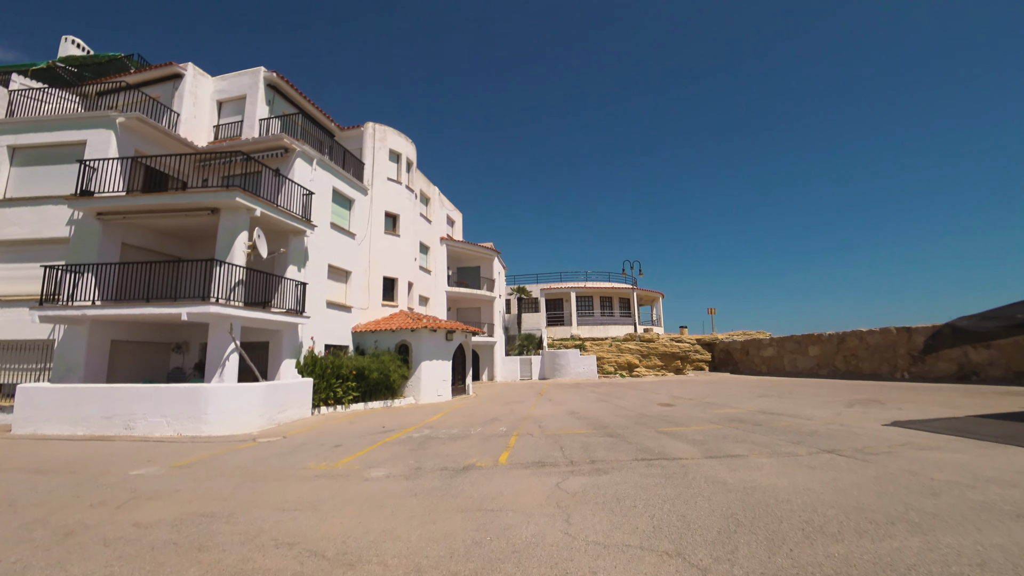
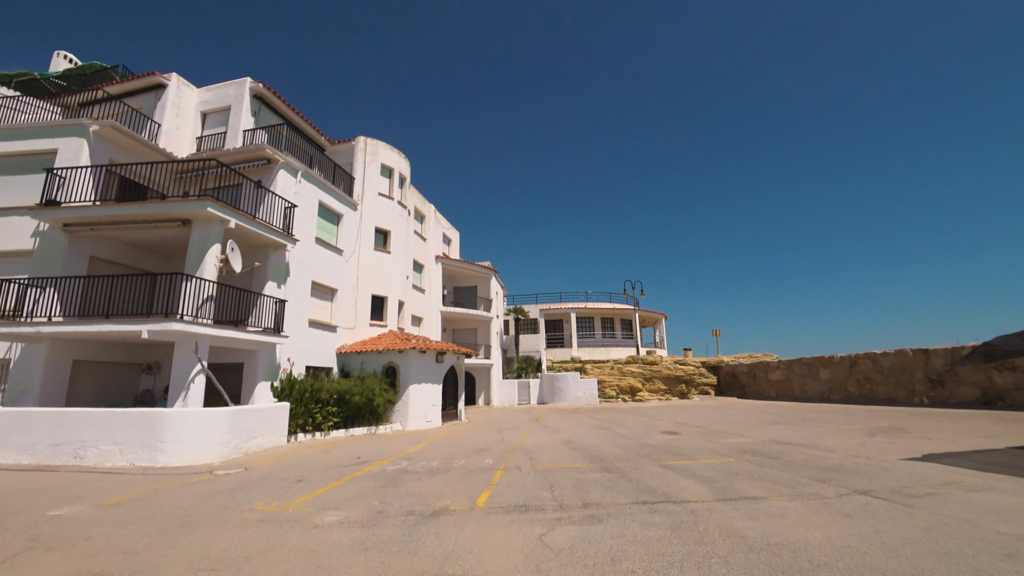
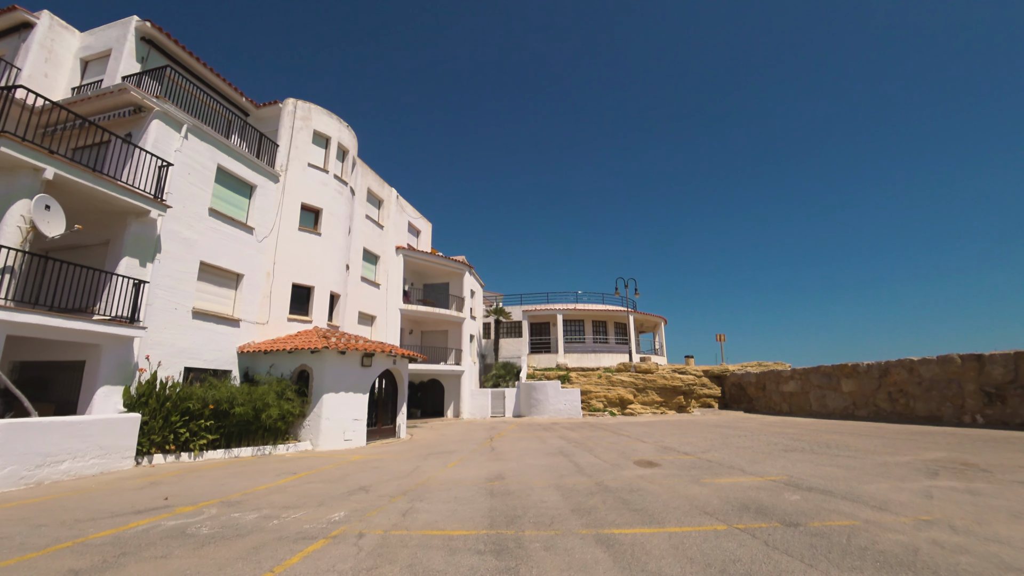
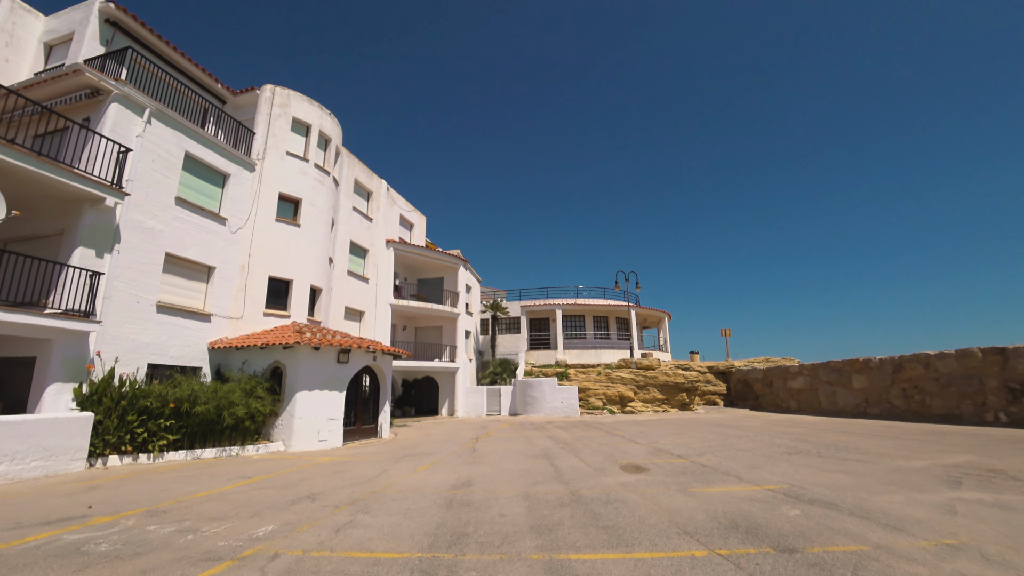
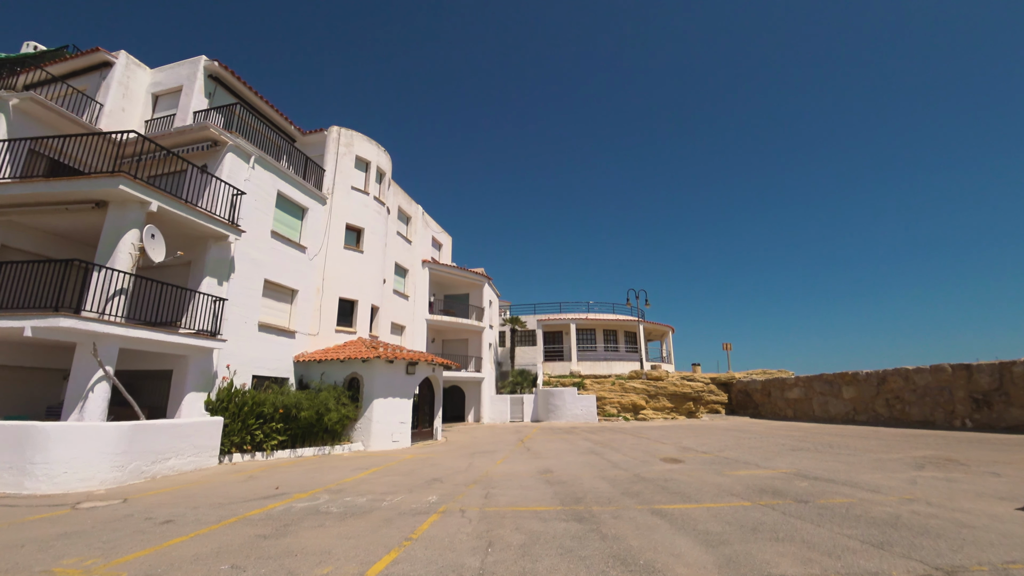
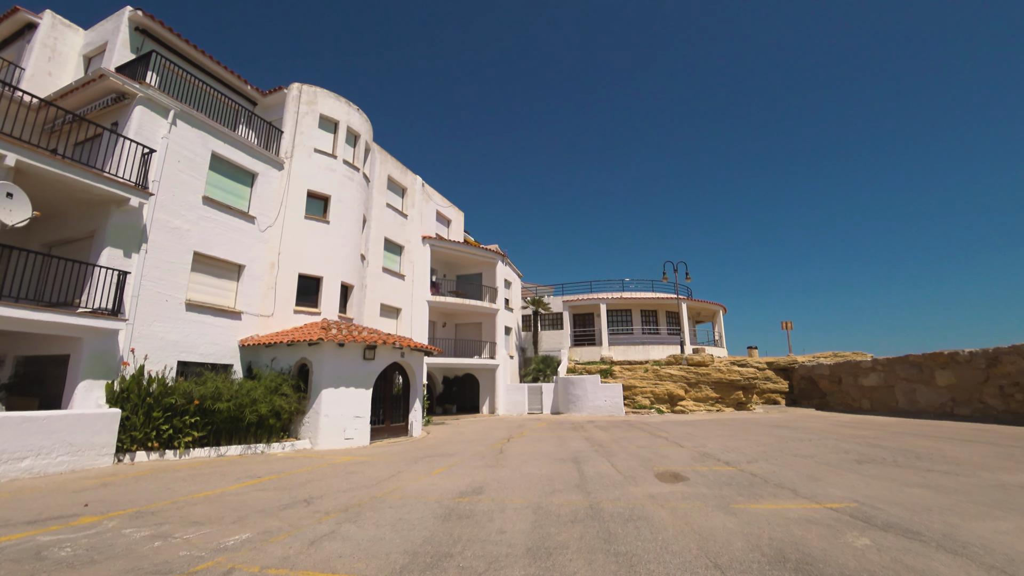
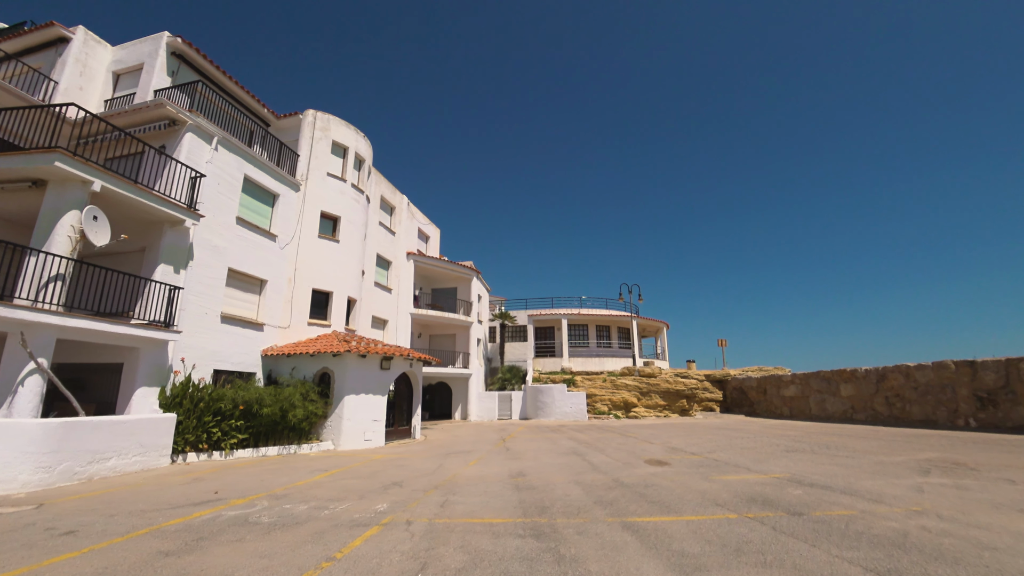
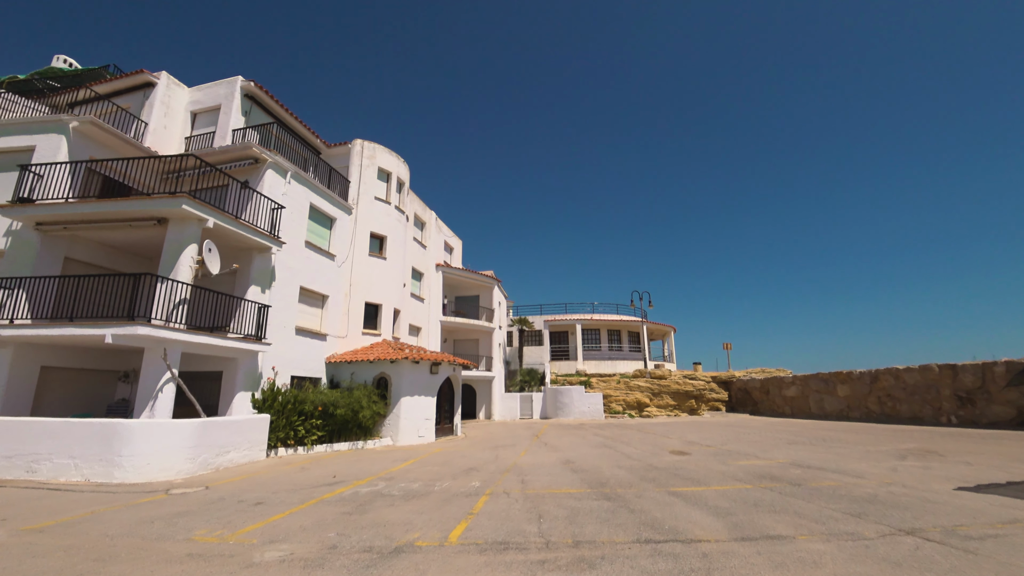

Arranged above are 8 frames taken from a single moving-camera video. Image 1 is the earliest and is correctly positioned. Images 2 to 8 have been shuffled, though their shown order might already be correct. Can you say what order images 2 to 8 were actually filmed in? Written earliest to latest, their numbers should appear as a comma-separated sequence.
2, 8, 5, 7, 3, 4, 6
